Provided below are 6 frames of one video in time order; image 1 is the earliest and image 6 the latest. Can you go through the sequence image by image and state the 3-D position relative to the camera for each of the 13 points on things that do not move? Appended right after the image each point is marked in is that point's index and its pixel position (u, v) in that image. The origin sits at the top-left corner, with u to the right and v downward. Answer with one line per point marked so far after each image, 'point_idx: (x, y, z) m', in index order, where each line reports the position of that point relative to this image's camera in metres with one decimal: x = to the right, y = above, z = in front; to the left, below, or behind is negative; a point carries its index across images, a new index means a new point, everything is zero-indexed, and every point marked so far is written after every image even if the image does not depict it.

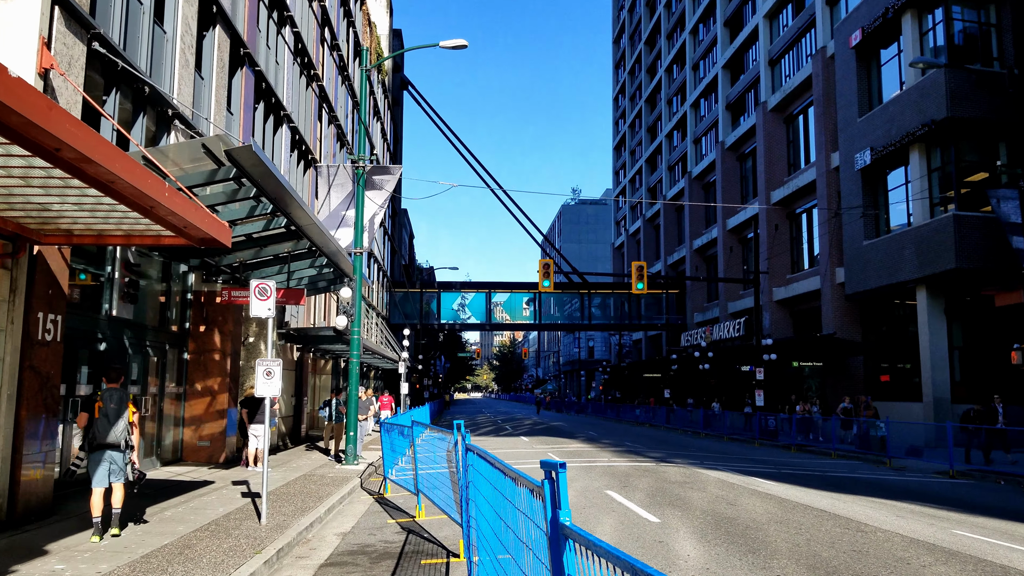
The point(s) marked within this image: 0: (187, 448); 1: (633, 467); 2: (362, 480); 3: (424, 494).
0: (-6.9, -3.4, +16.2) m
1: (+2.7, -4.0, +16.7) m
2: (-2.9, -3.7, +14.7) m
3: (-1.3, -3.0, +11.0) m
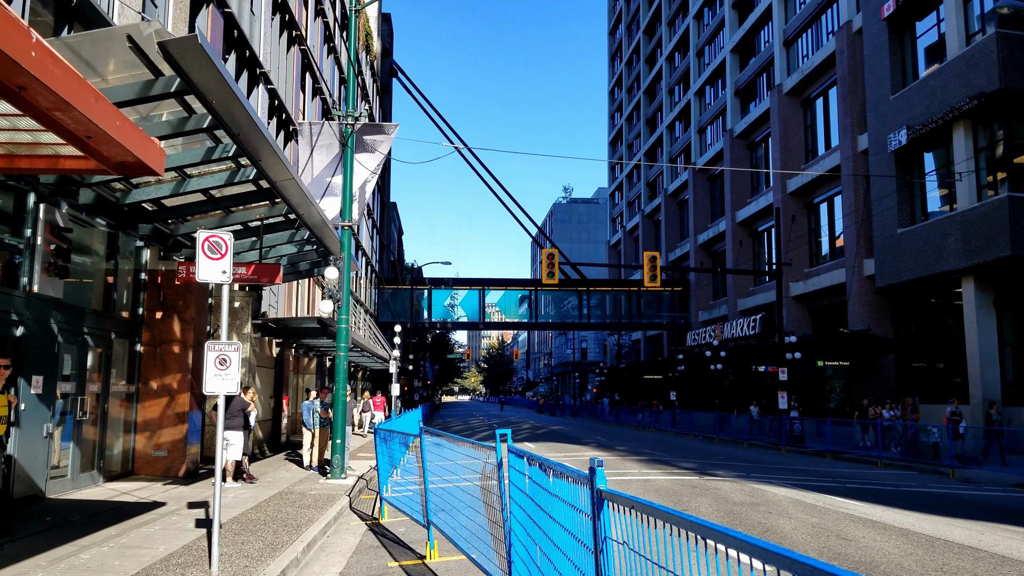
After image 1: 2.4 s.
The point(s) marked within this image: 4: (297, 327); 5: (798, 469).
0: (-6.6, -3.0, +13.4) m
1: (+3.0, -3.6, +14.0) m
2: (-2.5, -3.3, +11.9) m
3: (-0.8, -2.6, +8.3) m
4: (-5.1, -0.9, +18.0) m
5: (+7.2, -4.5, +19.1) m
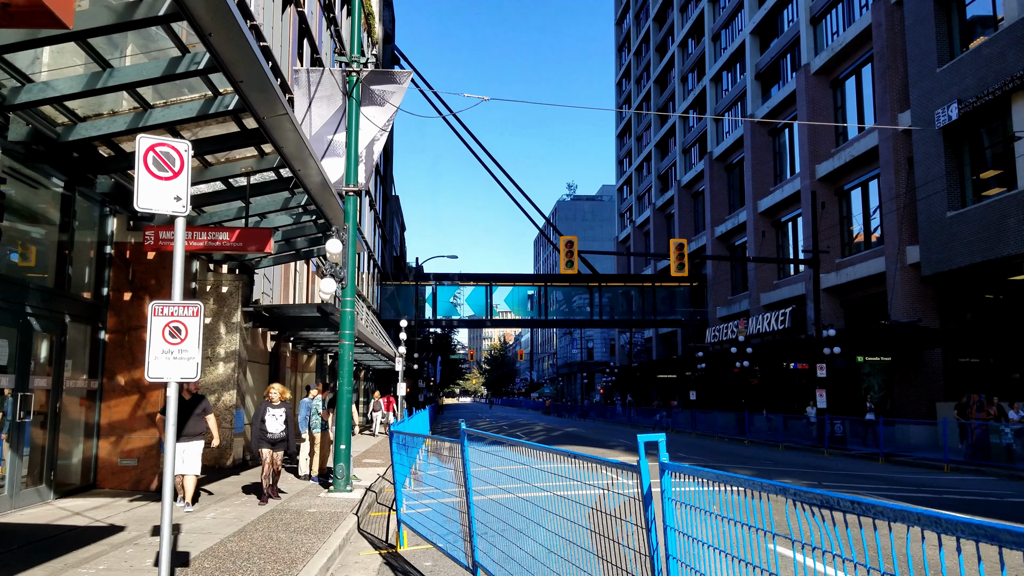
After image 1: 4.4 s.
0: (-6.0, -2.7, +11.2) m
1: (+3.6, -3.2, +11.8) m
2: (-2.0, -3.0, +9.7) m
3: (-0.2, -2.2, +6.1) m
4: (-4.5, -0.6, +15.7) m
5: (+7.8, -4.1, +16.9) m
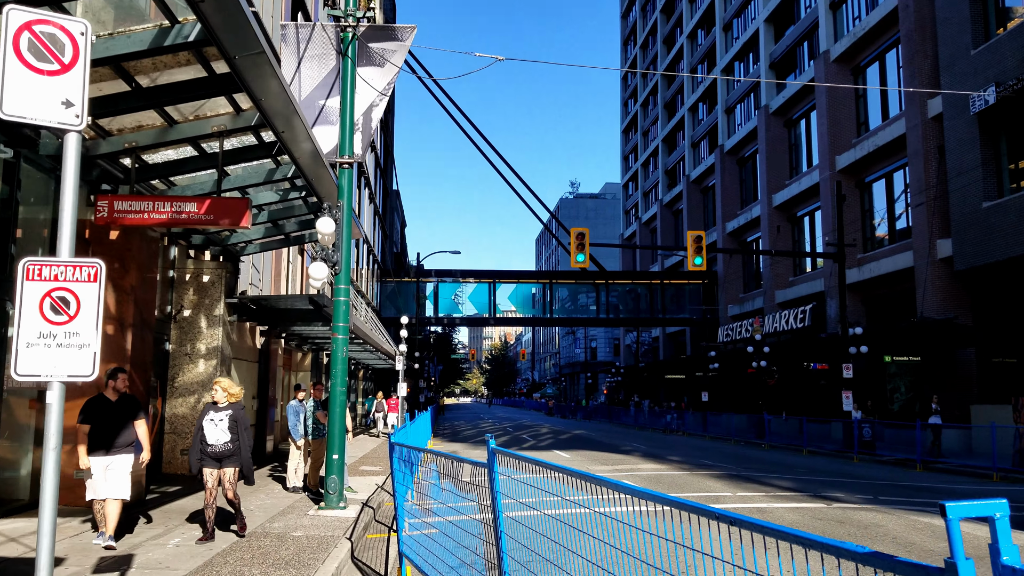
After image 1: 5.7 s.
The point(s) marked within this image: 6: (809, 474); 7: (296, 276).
0: (-5.8, -2.5, +9.6) m
1: (+3.8, -3.0, +10.3) m
2: (-1.7, -2.8, +8.2) m
3: (0.0, -2.0, +4.5) m
4: (-4.3, -0.4, +14.2) m
5: (+8.0, -4.0, +15.4) m
6: (+6.3, -4.0, +16.2) m
7: (-5.4, +0.3, +19.1) m
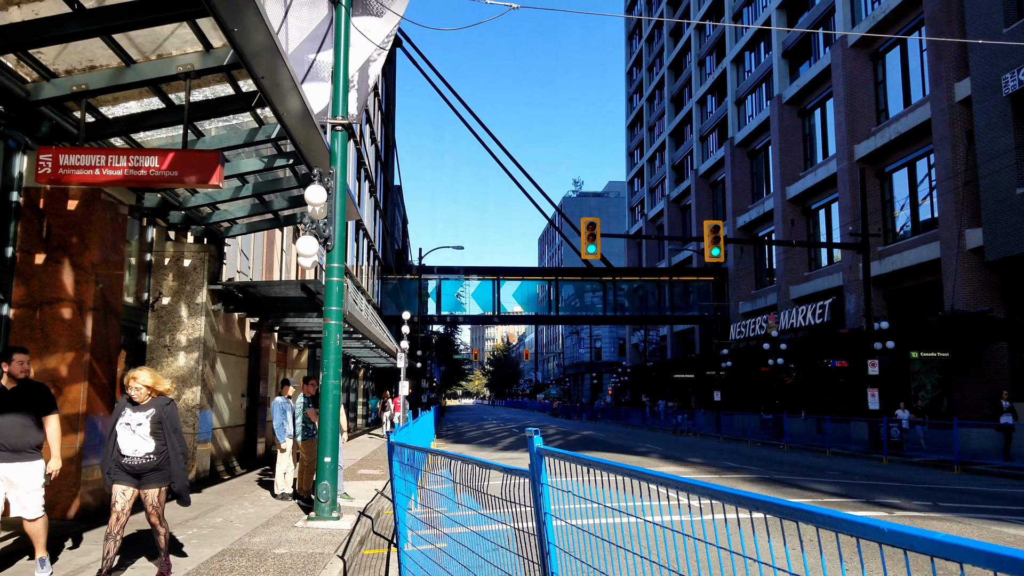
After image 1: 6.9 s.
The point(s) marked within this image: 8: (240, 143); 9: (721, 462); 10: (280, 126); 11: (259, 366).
0: (-5.6, -2.2, +8.4) m
1: (+4.0, -2.8, +9.0) m
2: (-1.5, -2.5, +6.9) m
3: (+0.2, -1.8, +3.3) m
4: (-4.1, -0.1, +12.9) m
5: (+8.3, -3.7, +14.1) m
6: (+6.5, -3.7, +14.9) m
7: (-5.2, +0.5, +17.9) m
8: (-3.1, +1.7, +8.7) m
9: (+4.9, -4.1, +17.6) m
10: (-2.6, +1.8, +8.5) m
11: (-5.3, -1.6, +15.9) m
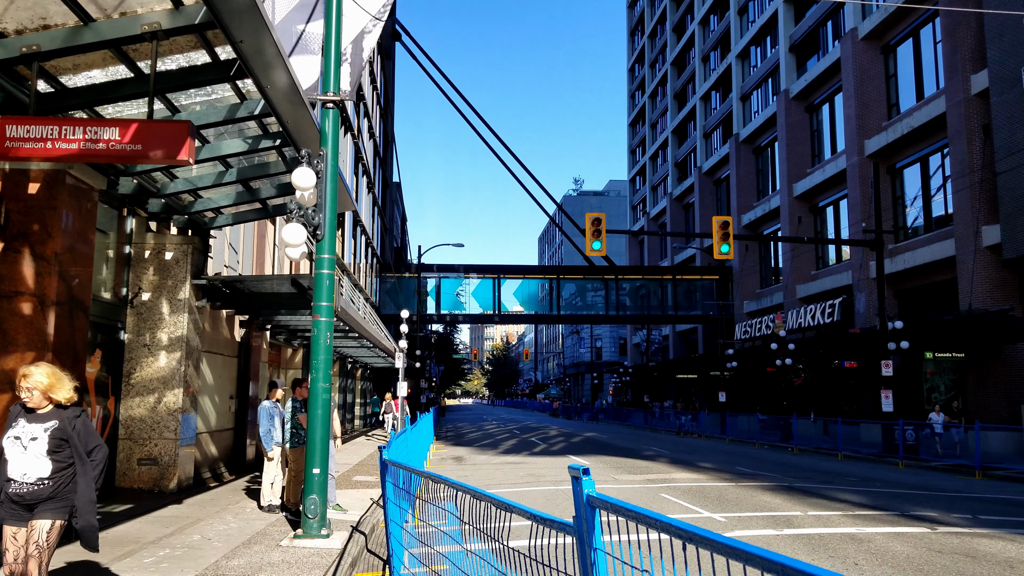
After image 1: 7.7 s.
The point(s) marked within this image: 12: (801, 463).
0: (-5.5, -2.1, +7.5) m
1: (+4.1, -2.7, +8.2) m
2: (-1.4, -2.4, +6.1) m
3: (+0.3, -1.7, +2.5) m
4: (-4.0, -0.1, +12.1) m
5: (+8.3, -3.7, +13.3) m
6: (+6.6, -3.7, +14.1) m
7: (-5.2, +0.6, +17.1) m
8: (-3.0, +1.7, +7.9) m
9: (+4.9, -4.0, +16.8) m
10: (-2.5, +1.9, +7.7) m
11: (-5.2, -1.6, +15.1) m
12: (+7.6, -4.6, +19.9) m
